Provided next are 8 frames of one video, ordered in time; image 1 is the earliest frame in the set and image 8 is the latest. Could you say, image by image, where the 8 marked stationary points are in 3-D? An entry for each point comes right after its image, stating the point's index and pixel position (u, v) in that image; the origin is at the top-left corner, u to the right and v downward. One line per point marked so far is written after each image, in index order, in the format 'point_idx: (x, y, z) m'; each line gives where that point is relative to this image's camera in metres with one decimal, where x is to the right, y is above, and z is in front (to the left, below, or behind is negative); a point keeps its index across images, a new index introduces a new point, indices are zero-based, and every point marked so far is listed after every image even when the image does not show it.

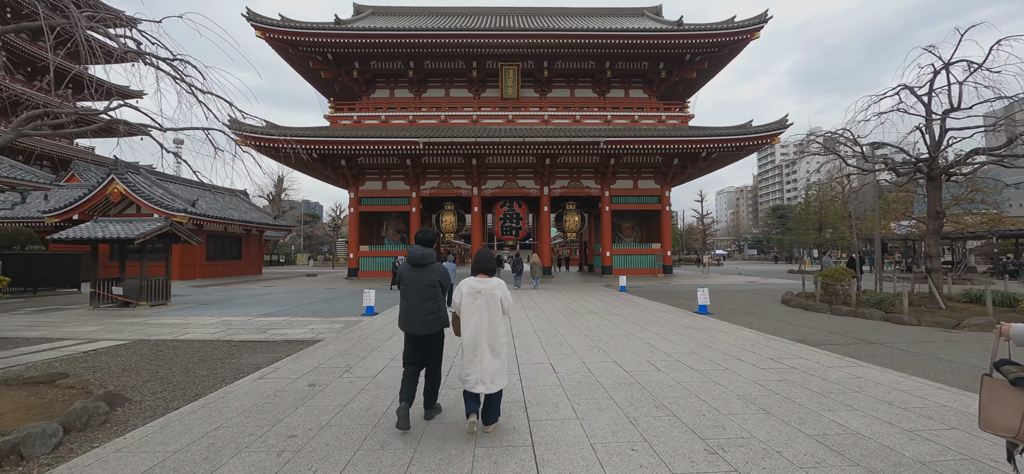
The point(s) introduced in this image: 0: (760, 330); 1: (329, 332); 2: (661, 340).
0: (+4.0, -1.5, +5.8) m
1: (-3.3, -1.7, +6.3) m
2: (+2.1, -1.4, +5.1) m
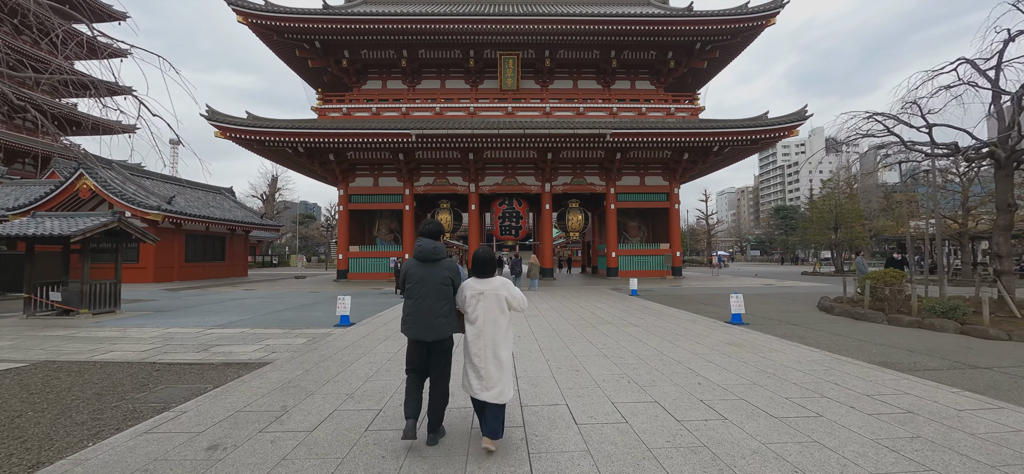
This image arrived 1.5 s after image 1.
0: (+4.0, -1.4, +4.7) m
1: (-3.3, -1.7, +5.1) m
2: (+2.1, -1.4, +3.9) m
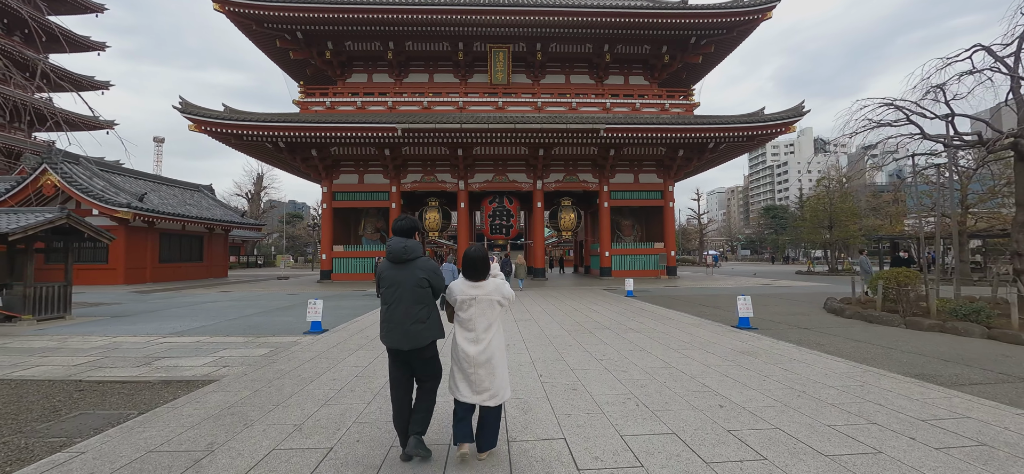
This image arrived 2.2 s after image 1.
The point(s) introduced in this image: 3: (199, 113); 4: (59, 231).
0: (+3.8, -1.4, +4.2) m
1: (-3.4, -1.6, +4.5) m
2: (+2.0, -1.3, +3.4) m
3: (-13.0, +5.2, +14.9) m
4: (-9.8, +0.1, +7.8) m
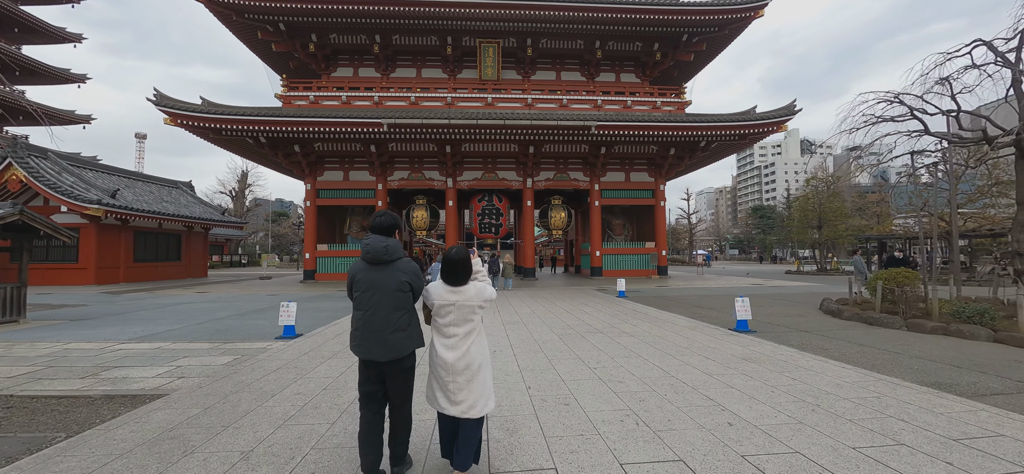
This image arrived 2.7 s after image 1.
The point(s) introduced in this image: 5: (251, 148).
0: (+3.7, -1.4, +4.0) m
1: (-3.6, -1.6, +4.1) m
2: (+1.8, -1.3, +3.1) m
3: (-13.4, +5.2, +14.3) m
4: (-10.0, +0.2, +7.2) m
5: (-12.1, +4.1, +16.5) m
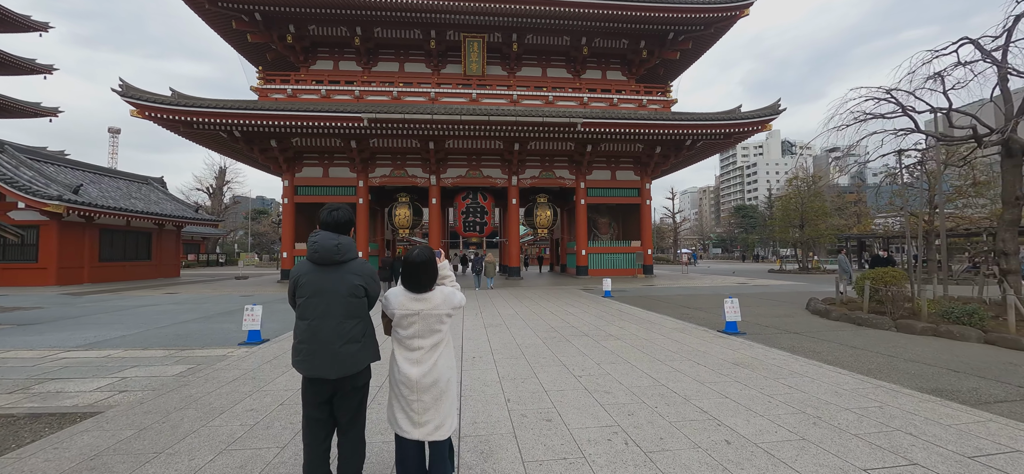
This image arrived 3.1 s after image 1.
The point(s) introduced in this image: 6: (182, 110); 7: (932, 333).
0: (+3.5, -1.4, +3.8) m
1: (-3.8, -1.6, +3.7) m
2: (+1.7, -1.3, +2.9) m
3: (-14.0, +5.3, +13.5) m
4: (-10.3, +0.2, +6.5) m
5: (-12.7, +4.2, +15.8) m
6: (-12.6, +4.8, +13.7) m
7: (+5.8, -1.3, +5.0) m
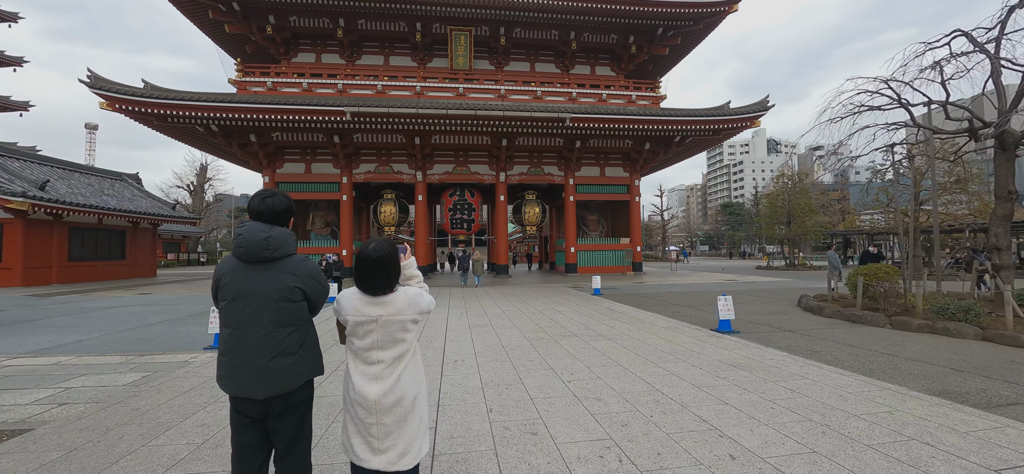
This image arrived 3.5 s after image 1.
0: (+3.3, -1.3, +3.6) m
1: (-4.0, -1.5, +3.3) m
2: (+1.5, -1.3, +2.7) m
3: (-14.4, +5.4, +12.8) m
4: (-10.6, +0.3, +6.0) m
5: (-13.2, +4.3, +15.1) m
6: (-13.0, +4.9, +13.0) m
7: (+5.6, -1.3, +4.8) m
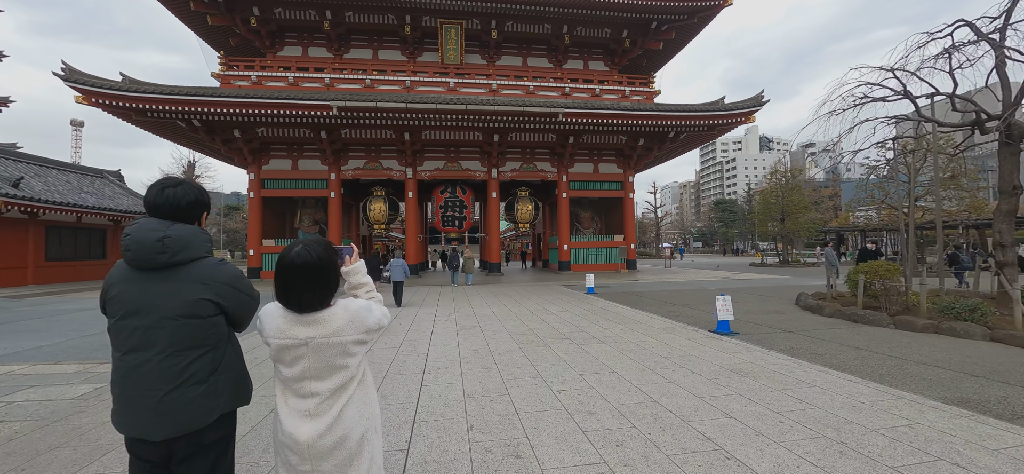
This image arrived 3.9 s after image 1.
0: (+3.2, -1.3, +3.4) m
1: (-4.1, -1.5, +3.0) m
2: (+1.4, -1.2, +2.4) m
3: (-14.7, +5.4, +12.3) m
4: (-10.7, +0.3, +5.5) m
5: (-13.5, +4.3, +14.6) m
6: (-13.3, +4.9, +12.5) m
7: (+5.5, -1.2, +4.7) m
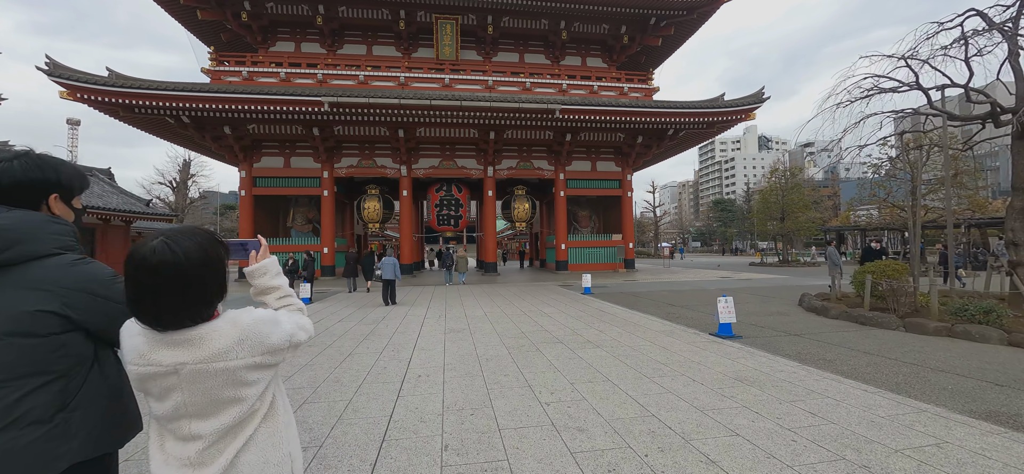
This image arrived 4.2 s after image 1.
0: (+3.1, -1.2, +3.2) m
1: (-4.2, -1.5, +2.7) m
2: (+1.3, -1.2, +2.2) m
3: (-14.8, +5.4, +11.9) m
4: (-10.9, +0.3, +5.2) m
5: (-13.7, +4.4, +14.3) m
6: (-13.5, +5.0, +12.2) m
7: (+5.3, -1.2, +4.4) m
